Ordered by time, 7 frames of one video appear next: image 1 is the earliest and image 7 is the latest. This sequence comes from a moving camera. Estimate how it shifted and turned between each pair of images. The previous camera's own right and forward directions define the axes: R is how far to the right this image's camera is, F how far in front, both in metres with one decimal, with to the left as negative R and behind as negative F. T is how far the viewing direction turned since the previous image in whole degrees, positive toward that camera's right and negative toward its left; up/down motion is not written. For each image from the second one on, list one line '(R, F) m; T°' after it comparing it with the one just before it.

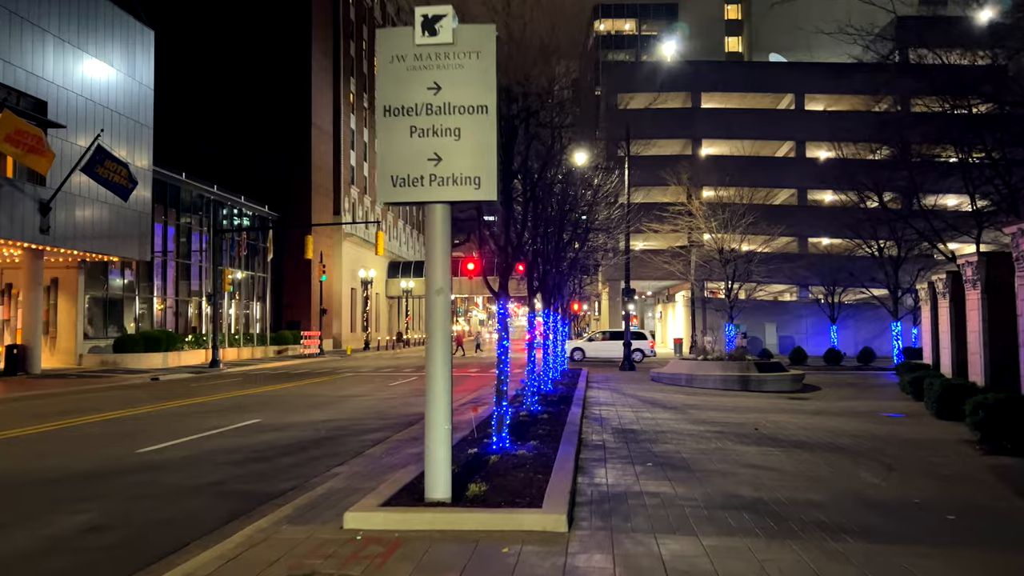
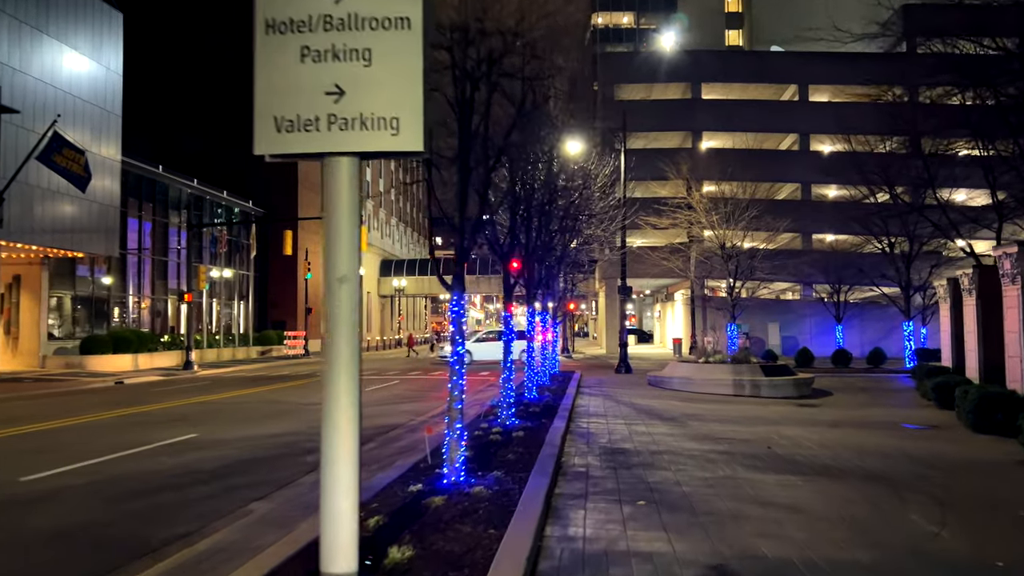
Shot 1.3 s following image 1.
(+0.4, +1.7) m; 0°
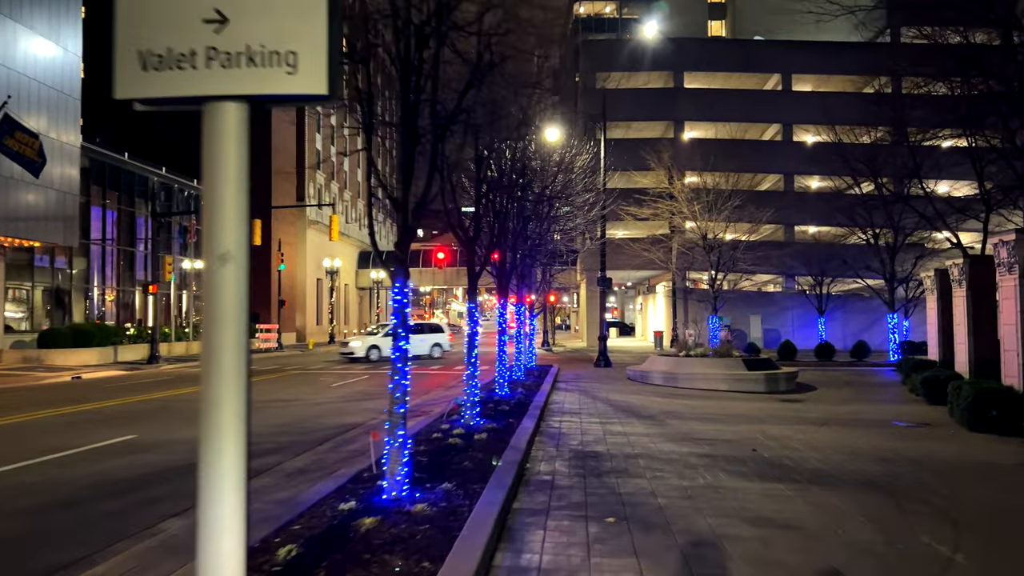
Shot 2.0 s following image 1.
(+0.2, +0.8) m; +1°
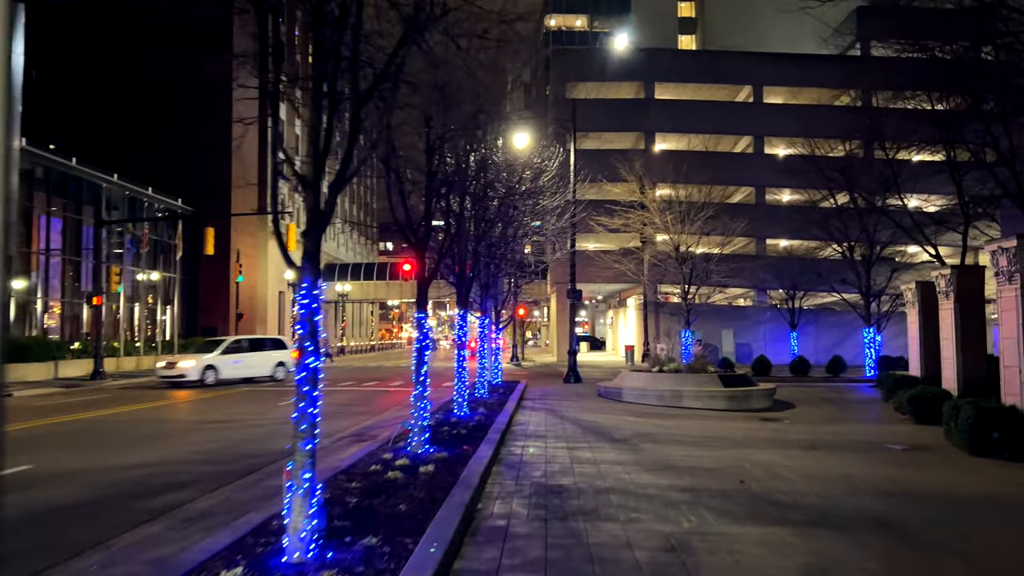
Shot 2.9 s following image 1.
(+0.2, +1.2) m; +2°
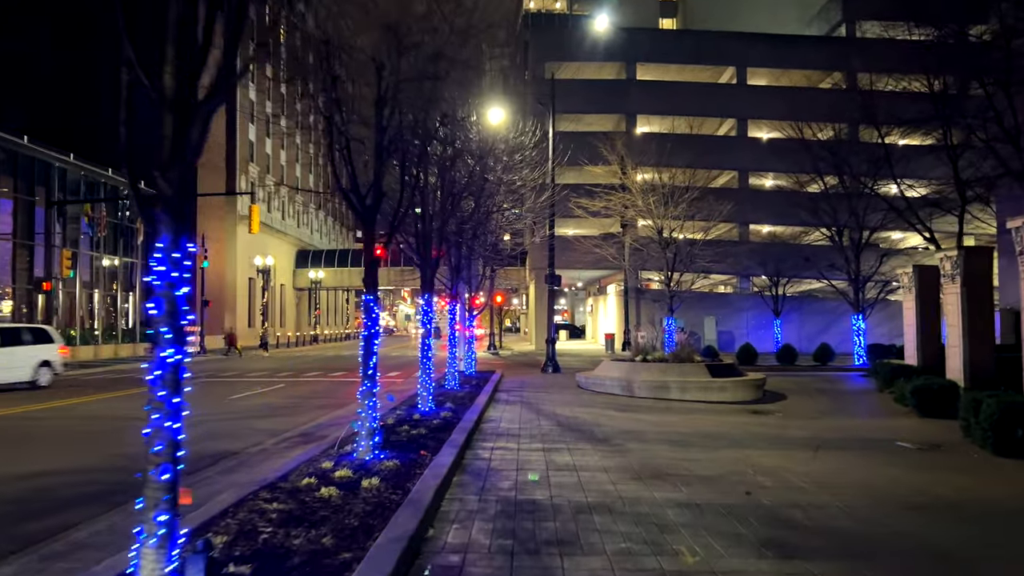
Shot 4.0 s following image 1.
(+0.1, +1.3) m; +1°
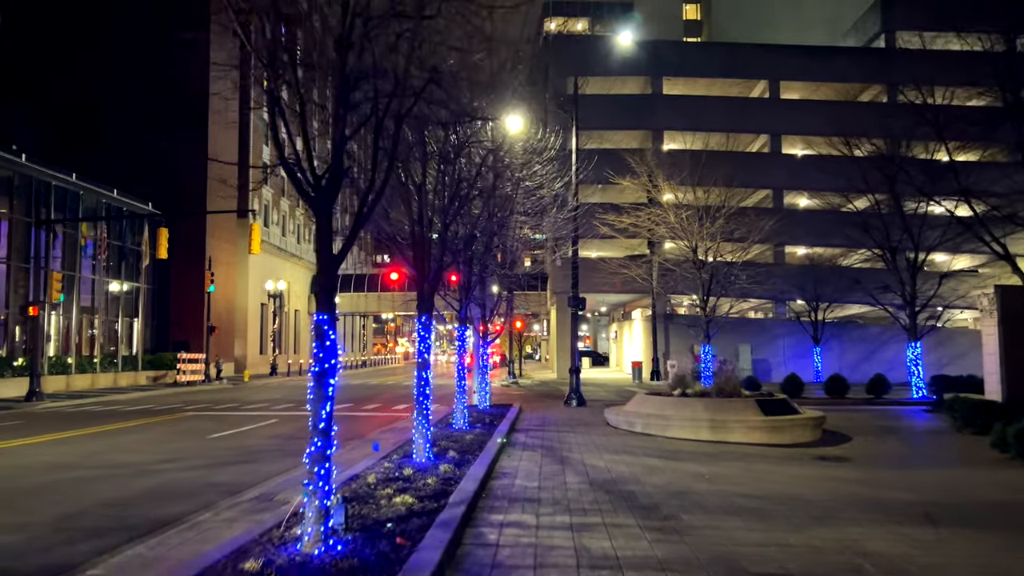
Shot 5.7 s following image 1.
(0.0, +2.2) m; -2°
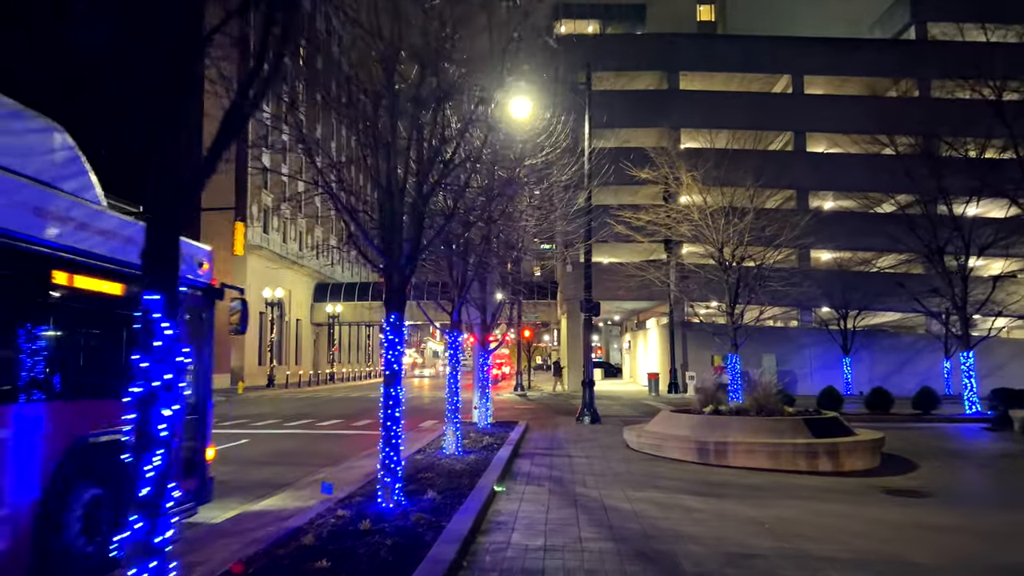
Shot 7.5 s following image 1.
(+0.1, +2.2) m; -1°
